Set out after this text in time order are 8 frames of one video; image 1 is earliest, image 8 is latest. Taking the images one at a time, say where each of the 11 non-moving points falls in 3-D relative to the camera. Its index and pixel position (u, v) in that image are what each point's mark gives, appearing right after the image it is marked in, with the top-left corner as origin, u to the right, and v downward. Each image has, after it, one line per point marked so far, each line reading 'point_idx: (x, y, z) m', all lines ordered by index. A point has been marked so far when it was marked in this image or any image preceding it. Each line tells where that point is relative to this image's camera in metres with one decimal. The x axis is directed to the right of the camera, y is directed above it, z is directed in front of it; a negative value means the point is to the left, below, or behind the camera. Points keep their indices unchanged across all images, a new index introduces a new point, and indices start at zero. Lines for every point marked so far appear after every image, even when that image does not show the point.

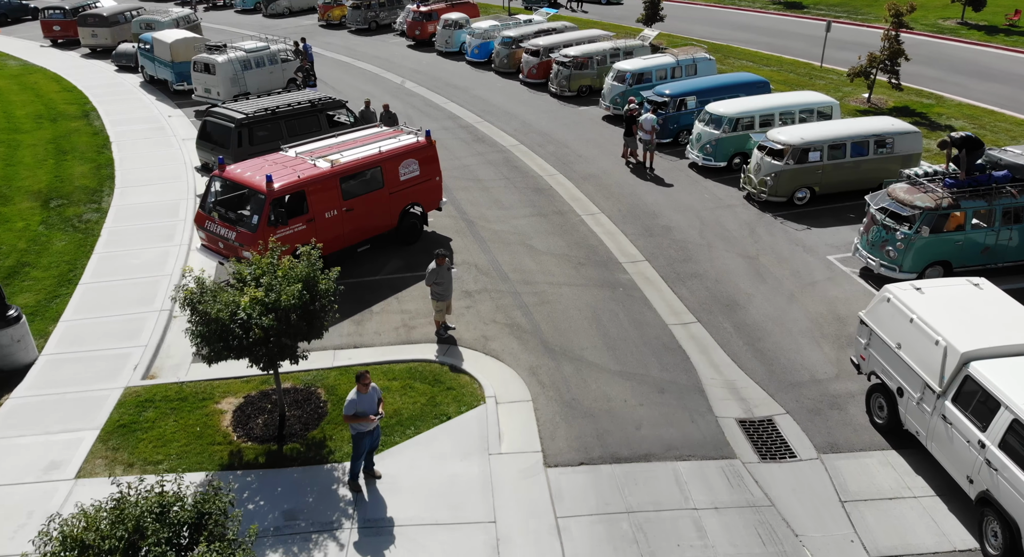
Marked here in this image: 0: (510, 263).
0: (-0.1, +0.4, +16.4) m
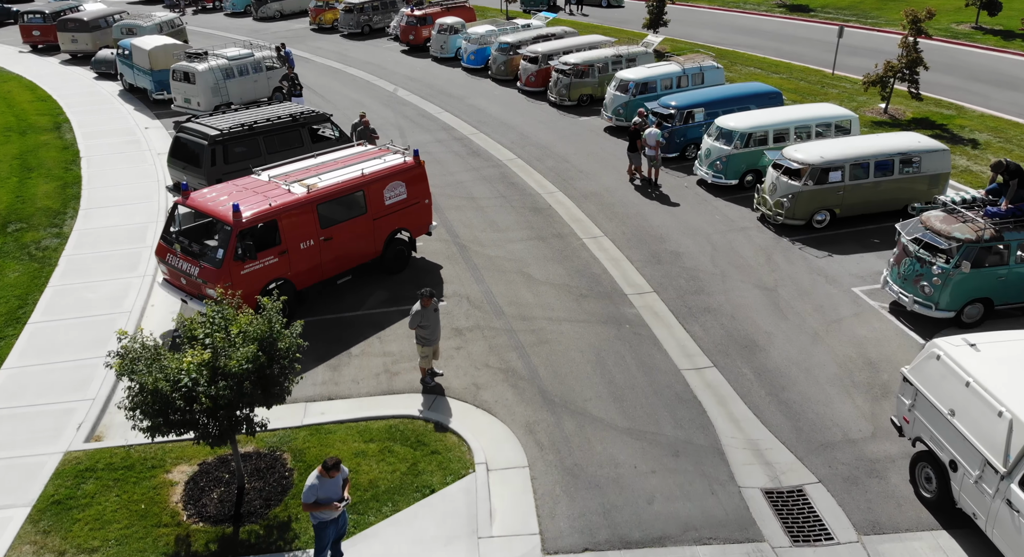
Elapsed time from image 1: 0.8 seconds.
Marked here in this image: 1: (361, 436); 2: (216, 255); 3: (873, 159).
0: (-0.1, -0.3, +14.9) m
1: (-2.1, -2.2, +10.6) m
2: (-5.0, +0.4, +12.5) m
3: (+8.2, +2.7, +16.9) m
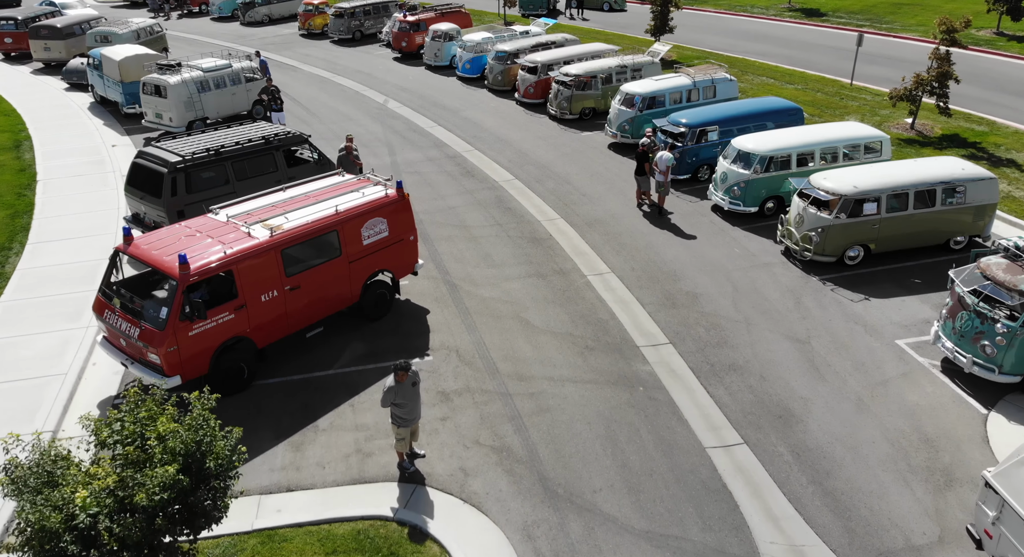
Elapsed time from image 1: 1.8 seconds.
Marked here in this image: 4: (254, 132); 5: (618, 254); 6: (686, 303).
0: (-0.2, -1.2, +13.1) m
1: (-2.2, -3.1, +8.7) m
2: (-5.1, -0.5, +10.7) m
3: (+8.1, +1.8, +15.1) m
4: (-6.1, +3.5, +17.6) m
5: (+2.3, +0.6, +16.6) m
6: (+3.4, -0.5, +14.4) m
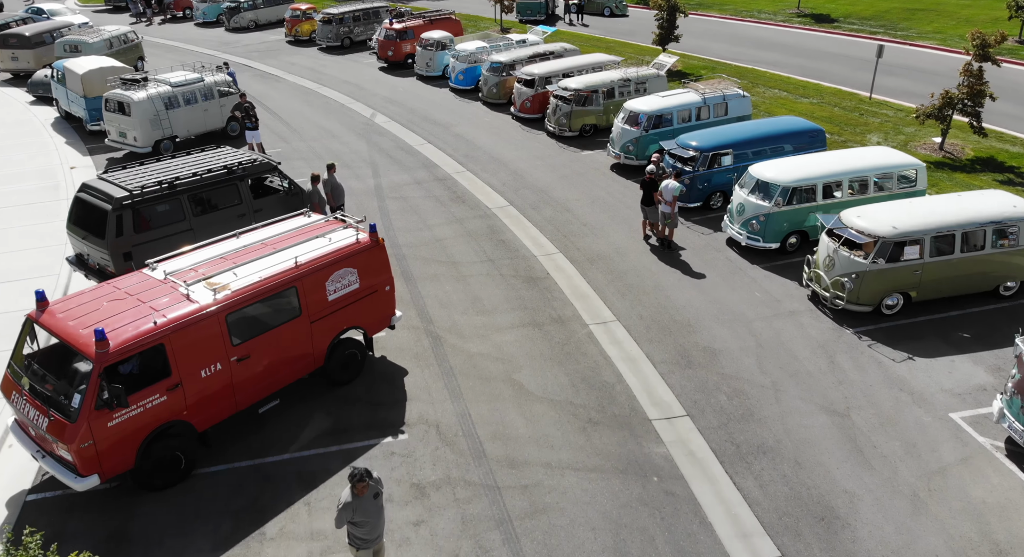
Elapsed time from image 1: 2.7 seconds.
0: (-0.4, -2.1, +11.2) m
1: (-2.4, -4.1, +6.9) m
2: (-5.2, -1.4, +8.8) m
3: (+7.9, +0.9, +13.2) m
4: (-6.2, +2.5, +15.7) m
5: (+2.2, -0.4, +14.8) m
6: (+3.2, -1.4, +12.5) m
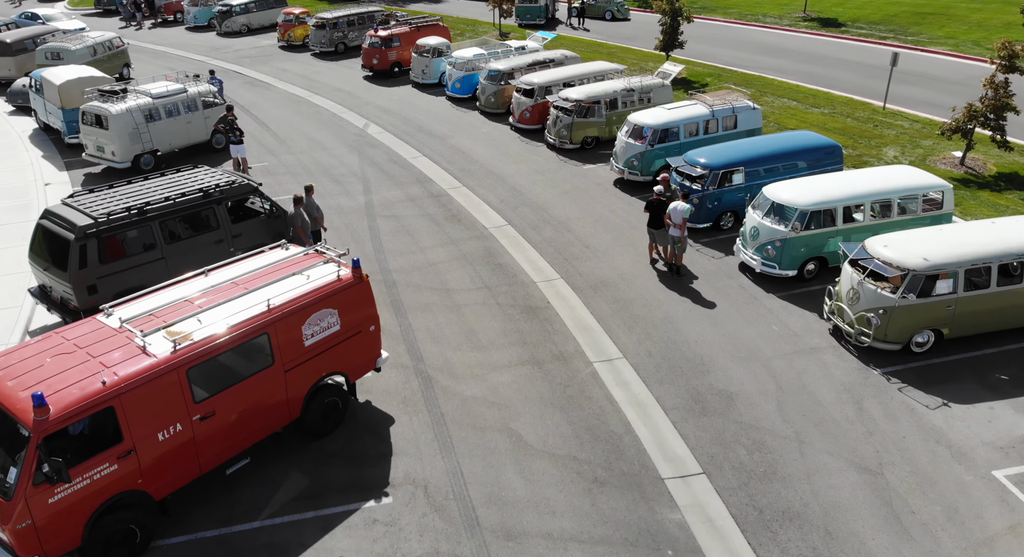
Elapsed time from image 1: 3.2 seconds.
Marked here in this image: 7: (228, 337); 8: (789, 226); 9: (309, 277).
0: (-0.4, -2.7, +10.2) m
1: (-2.4, -4.6, +5.8) m
2: (-5.2, -2.0, +7.7) m
3: (+7.9, +0.3, +12.1) m
4: (-6.3, +1.9, +14.7) m
5: (+2.1, -1.0, +13.7) m
6: (+3.2, -2.0, +11.5) m
7: (-3.5, -0.7, +9.3) m
8: (+5.4, +1.0, +14.6) m
9: (-2.9, 0.0, +10.6) m
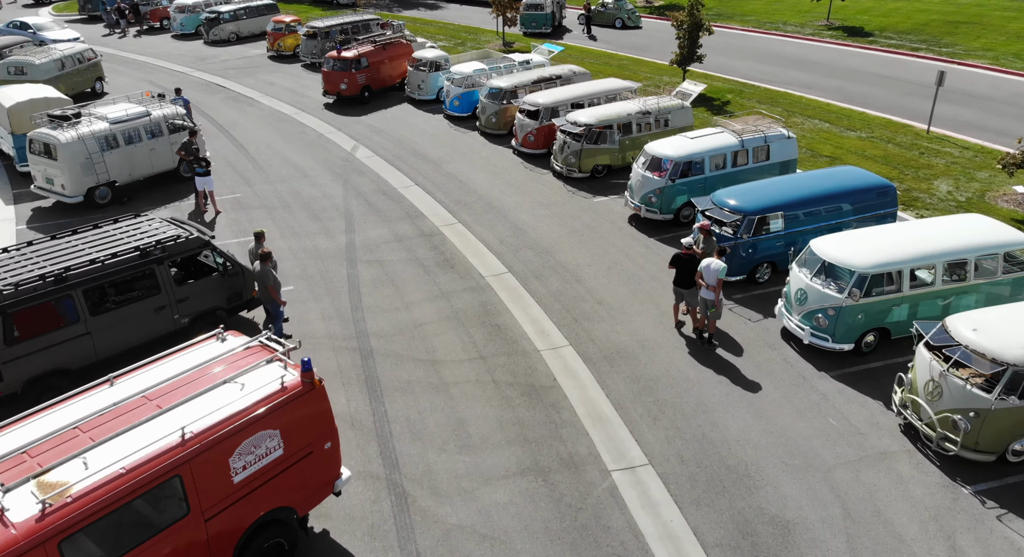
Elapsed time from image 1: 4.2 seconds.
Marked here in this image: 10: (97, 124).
0: (-0.5, -3.9, +7.7) m
1: (-2.5, -5.8, +3.3) m
2: (-5.3, -3.2, +5.3) m
3: (+7.9, -1.0, +9.6) m
4: (-6.3, +0.7, +12.3) m
5: (+2.1, -2.2, +11.2) m
6: (+3.1, -3.2, +9.0) m
7: (-3.6, -1.9, +6.9) m
8: (+5.4, -0.2, +12.2) m
9: (-2.9, -1.2, +8.2) m
10: (-10.3, +3.8, +18.5) m
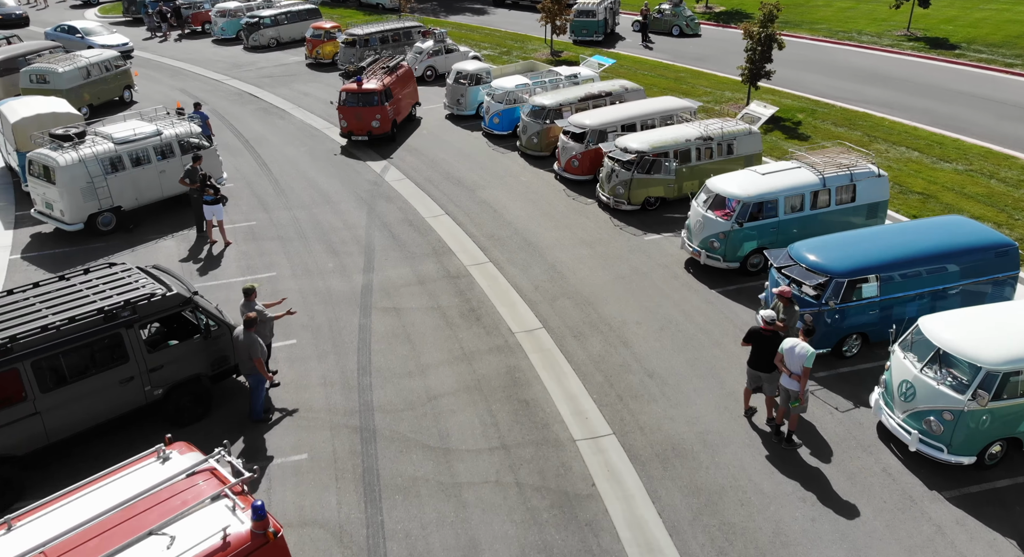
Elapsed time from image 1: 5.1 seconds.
0: (-0.4, -4.9, +5.6) m
1: (-2.8, -6.8, +1.3) m
2: (-5.4, -4.1, +3.5) m
3: (+8.1, -2.3, +6.9) m
4: (-5.8, -0.2, +10.5) m
5: (+2.4, -3.3, +8.9) m
6: (+3.3, -4.4, +6.6) m
7: (-3.5, -2.9, +4.9) m
8: (+5.8, -1.4, +9.6) m
9: (-2.8, -2.2, +6.1) m
10: (-9.3, +3.0, +16.9) m
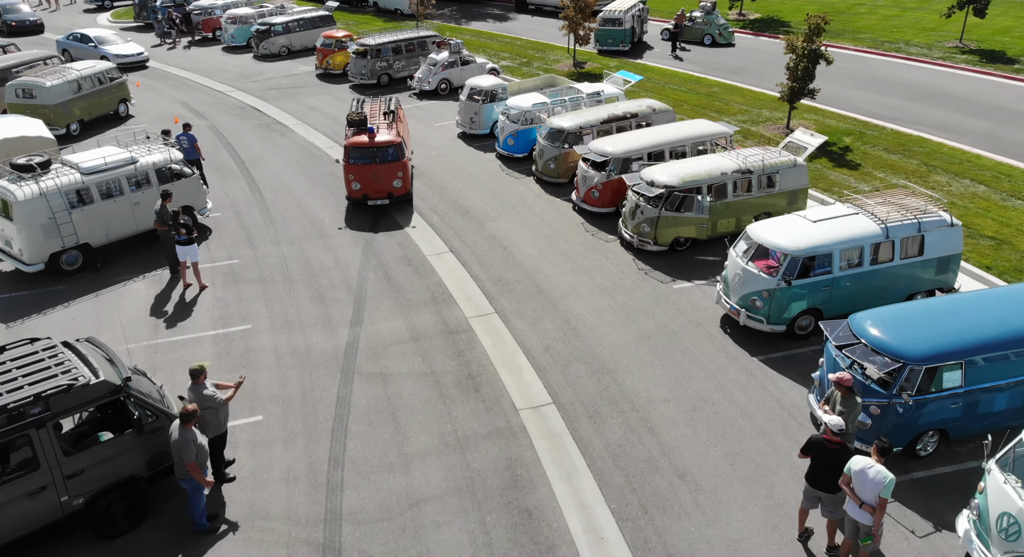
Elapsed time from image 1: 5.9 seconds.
0: (-0.7, -6.0, +3.5) m
1: (-3.2, -7.8, -0.6) m
2: (-5.7, -5.1, +1.6) m
3: (+7.9, -3.4, +4.7) m
4: (-5.8, -1.1, +8.6) m
5: (+2.3, -4.4, +6.8) m
6: (+3.1, -5.5, +4.5) m
7: (-3.7, -3.9, +3.0) m
8: (+5.8, -2.6, +7.4) m
9: (-2.9, -3.2, +4.2) m
10: (-9.1, +2.1, +15.2) m
